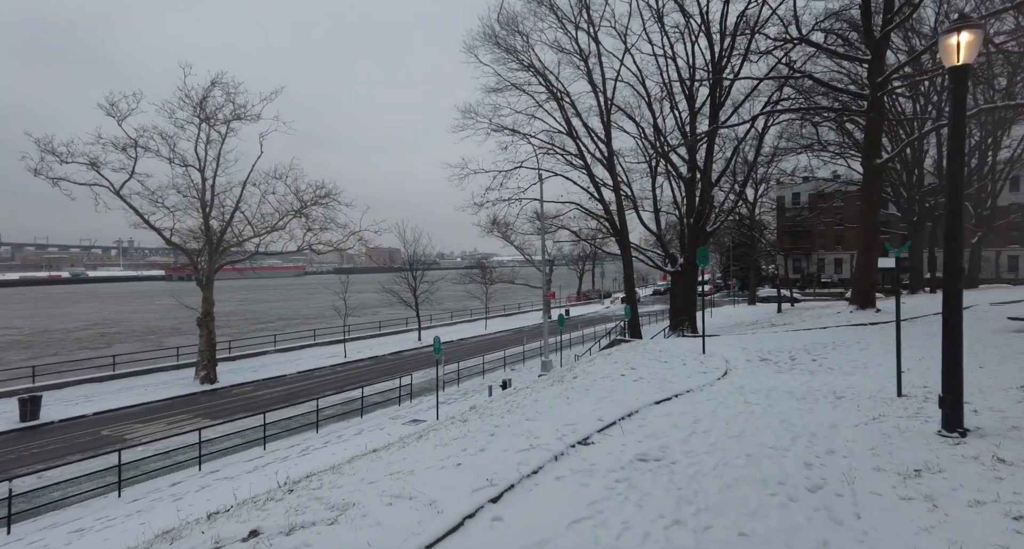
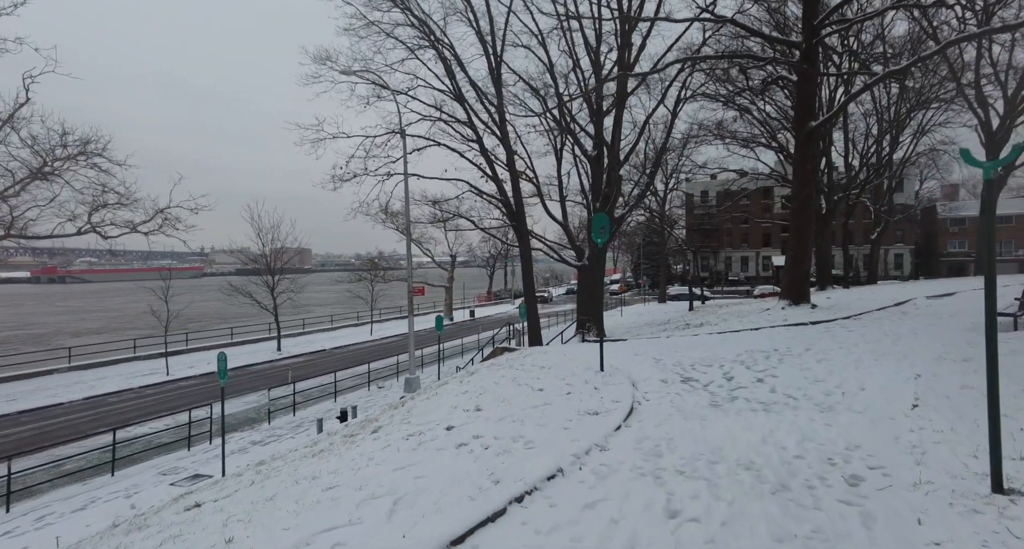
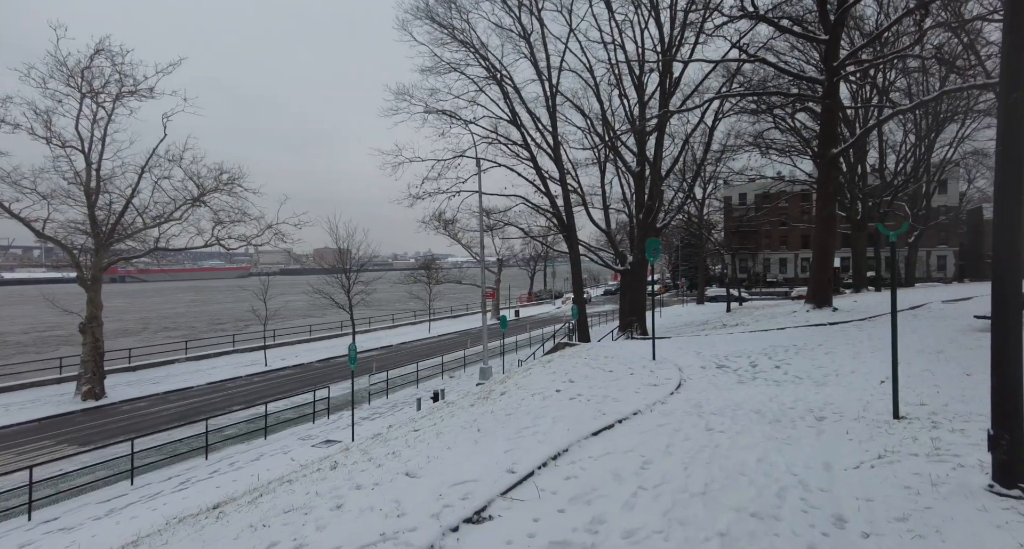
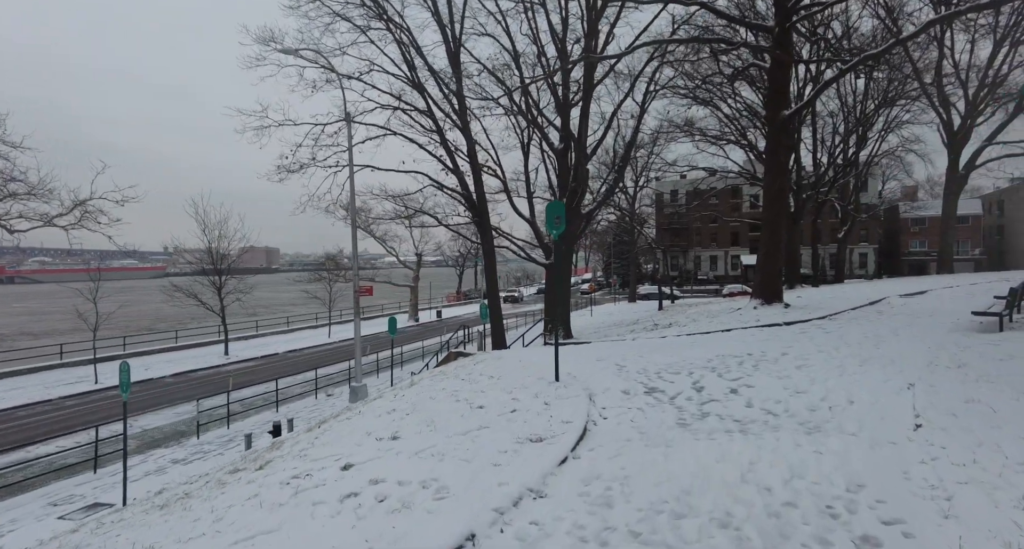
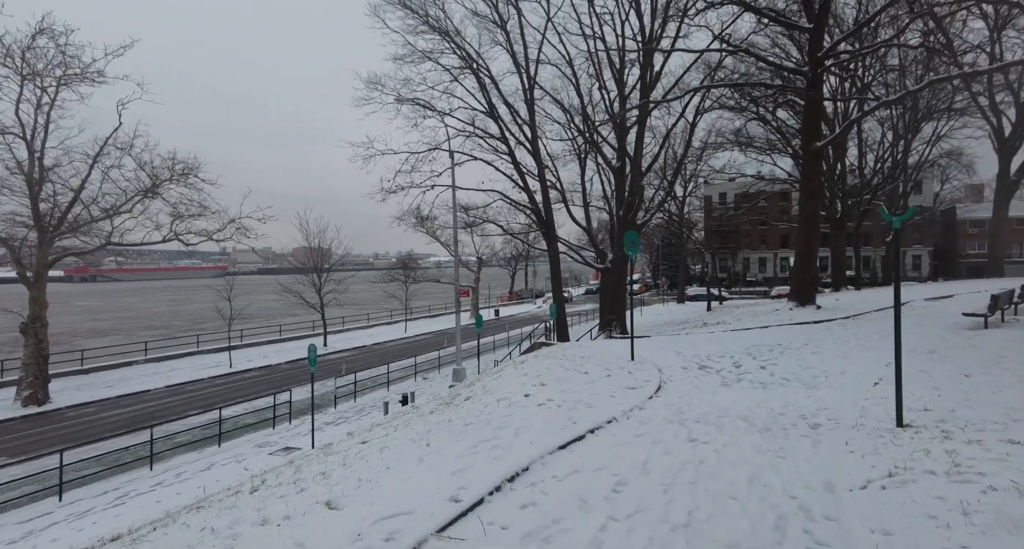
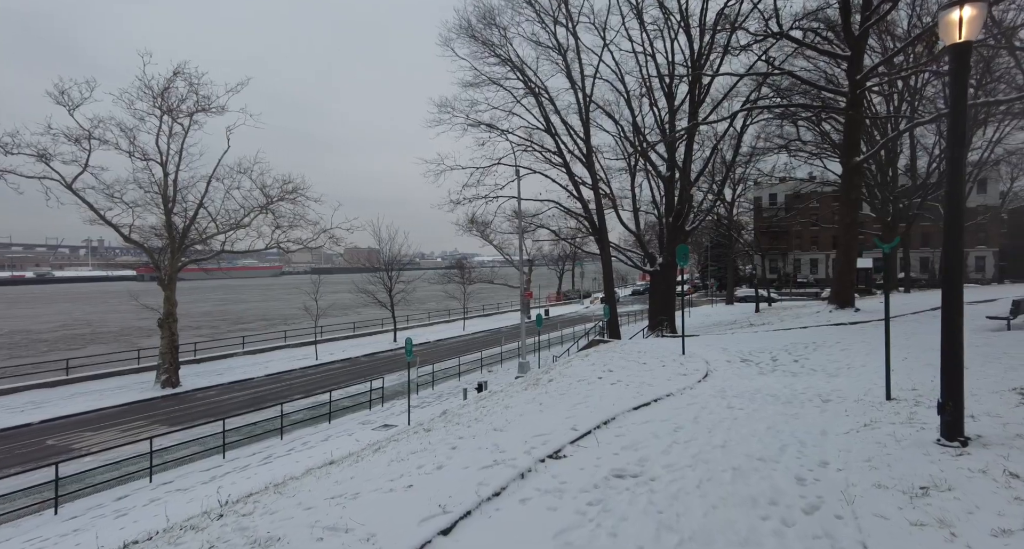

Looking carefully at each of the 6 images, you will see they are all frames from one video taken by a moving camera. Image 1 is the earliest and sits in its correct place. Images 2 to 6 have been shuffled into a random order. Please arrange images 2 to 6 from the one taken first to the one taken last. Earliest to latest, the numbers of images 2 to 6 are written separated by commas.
6, 3, 5, 2, 4
